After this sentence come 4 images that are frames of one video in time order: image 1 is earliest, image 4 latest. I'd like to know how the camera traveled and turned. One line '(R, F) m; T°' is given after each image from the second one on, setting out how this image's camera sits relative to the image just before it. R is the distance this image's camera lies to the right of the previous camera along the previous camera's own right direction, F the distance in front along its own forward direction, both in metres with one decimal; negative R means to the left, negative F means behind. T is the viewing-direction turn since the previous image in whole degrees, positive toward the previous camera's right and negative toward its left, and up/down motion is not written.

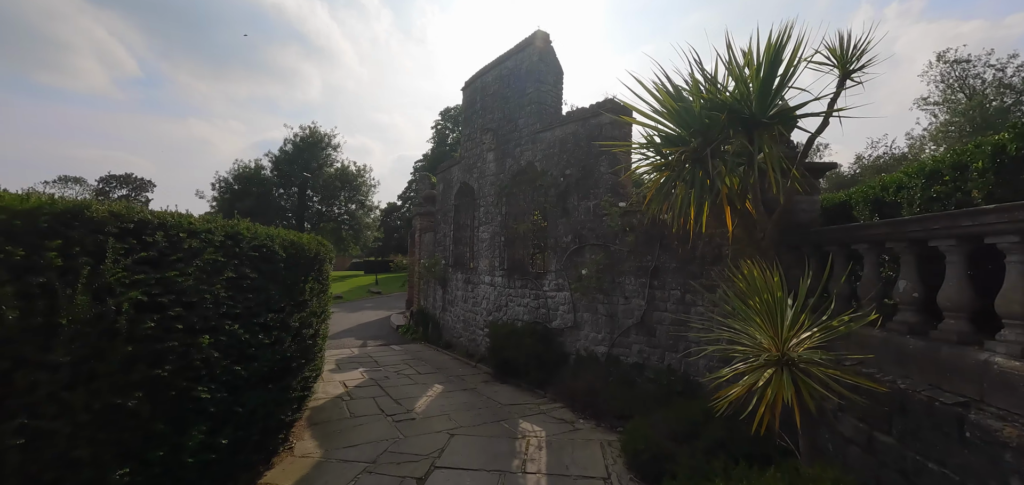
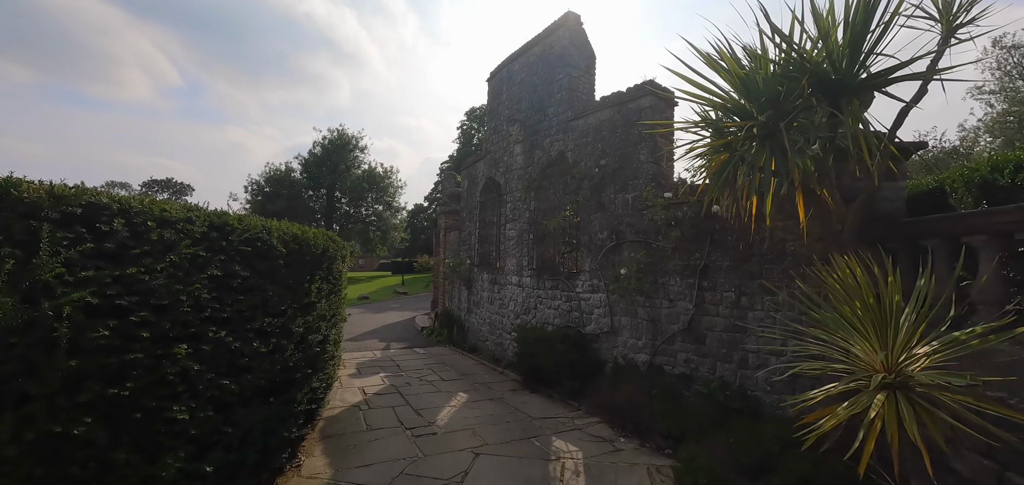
(-0.1, +0.5) m; -3°
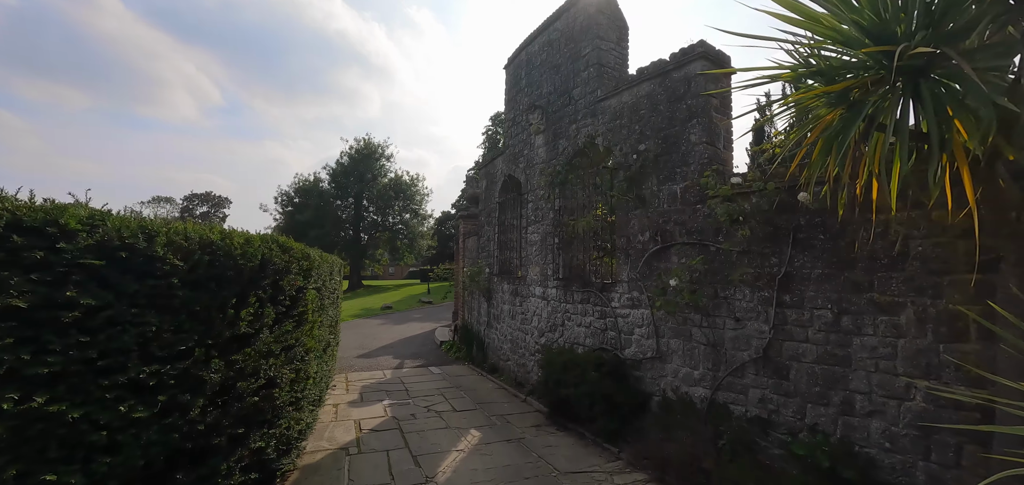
(+0.1, +1.1) m; -4°
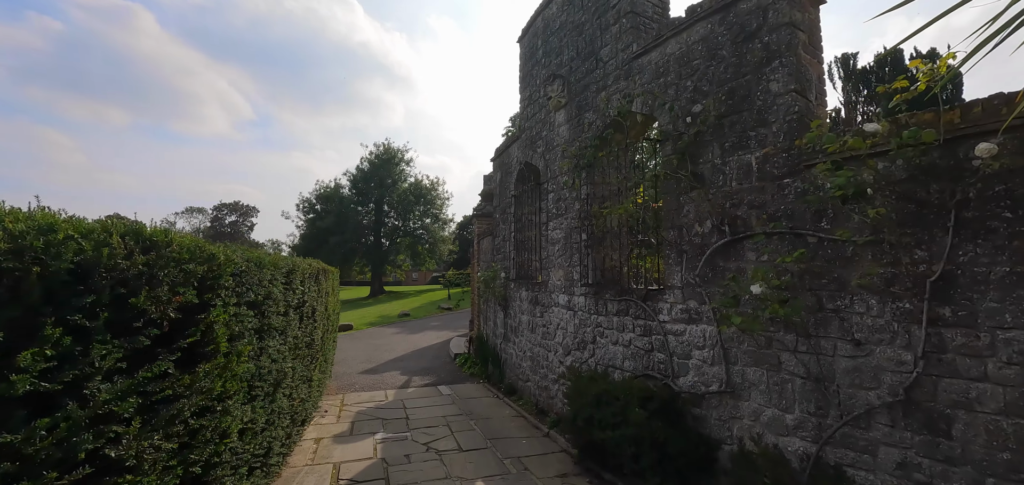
(+0.1, +1.2) m; -3°
